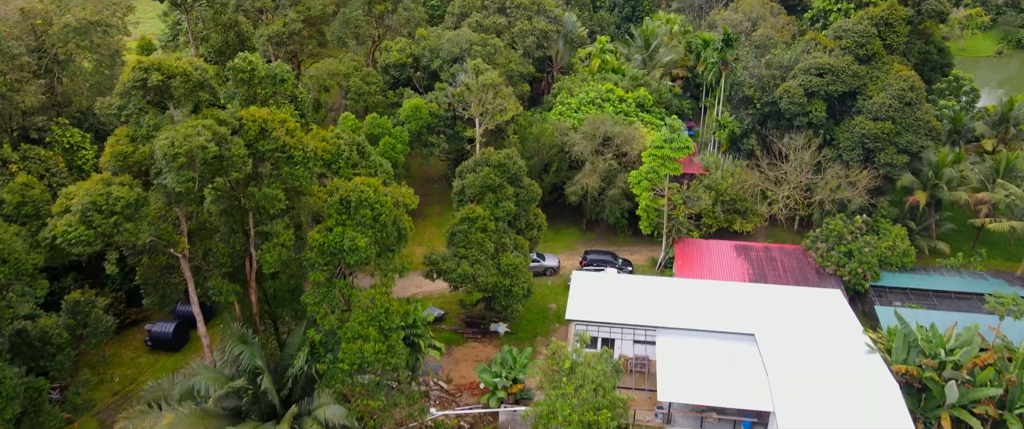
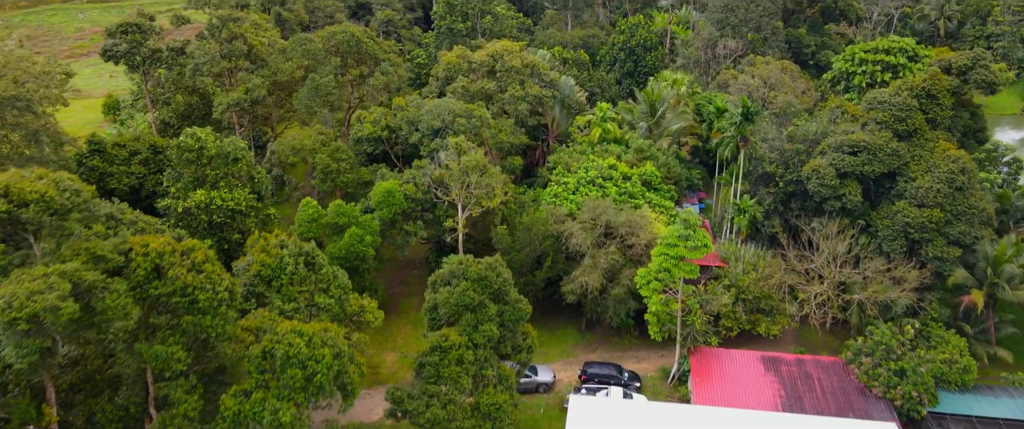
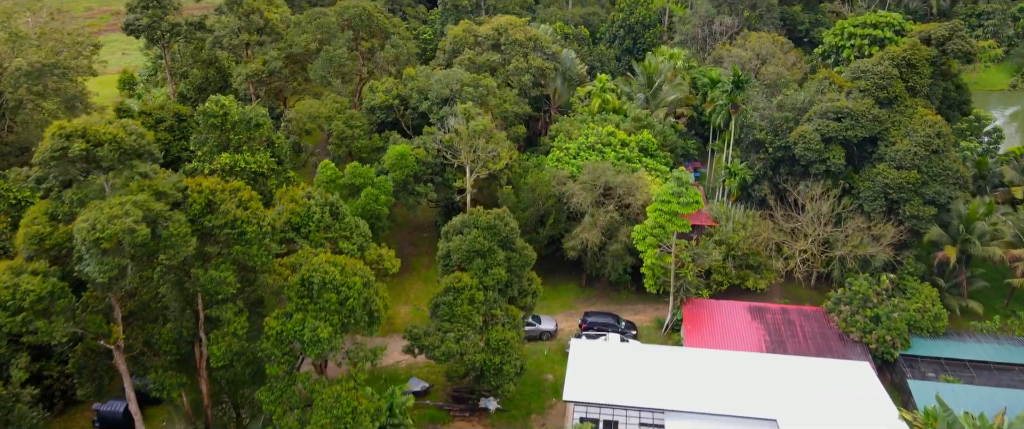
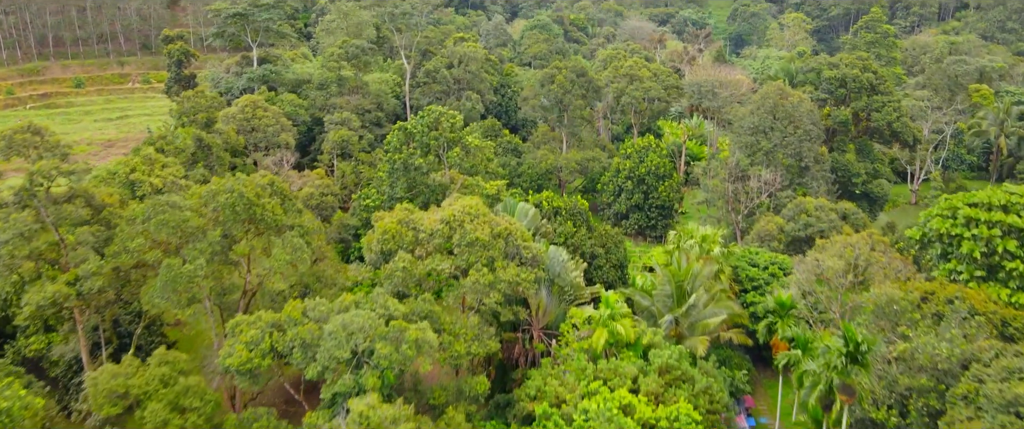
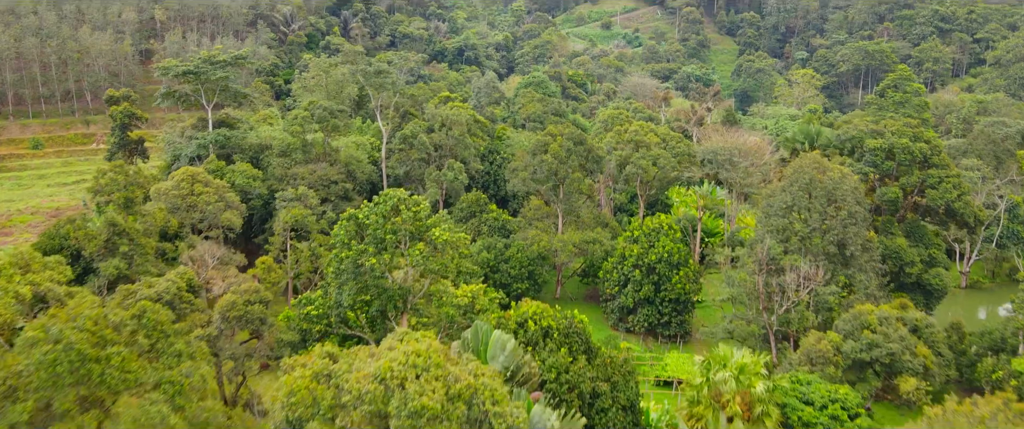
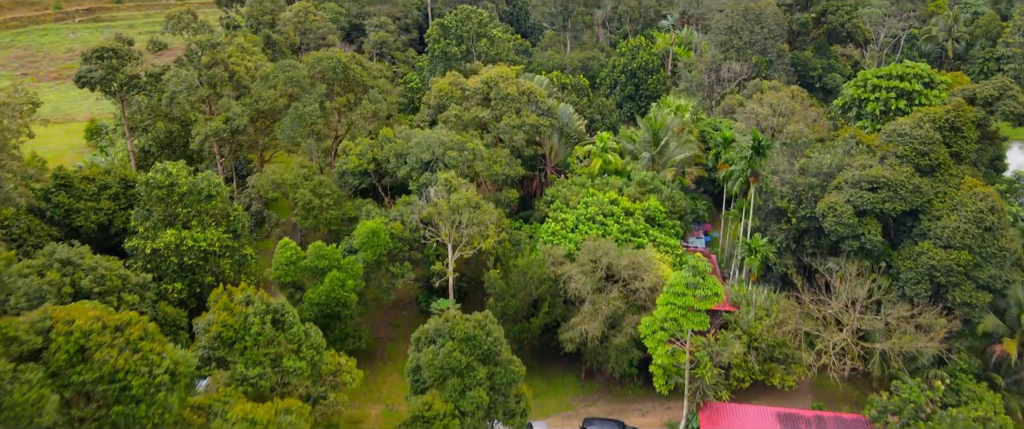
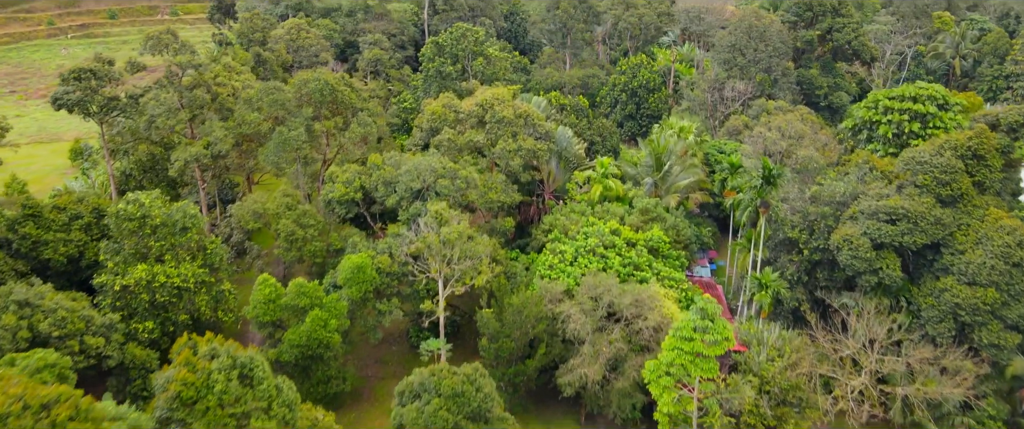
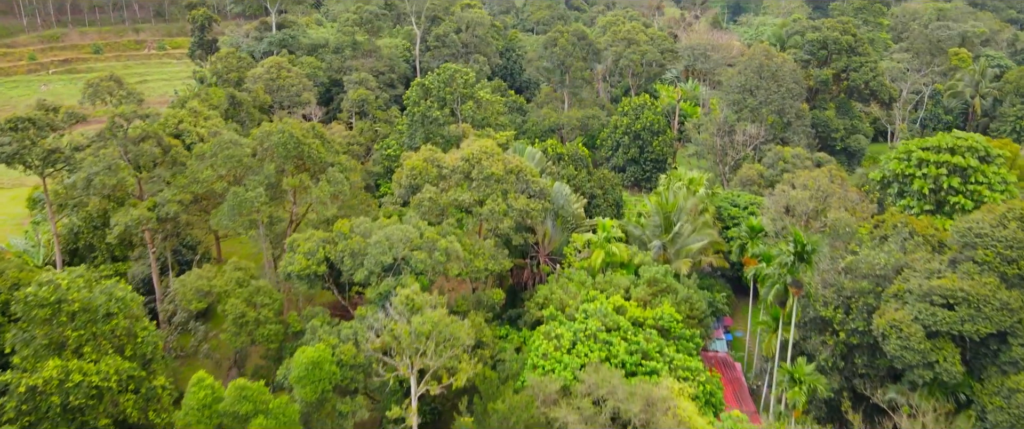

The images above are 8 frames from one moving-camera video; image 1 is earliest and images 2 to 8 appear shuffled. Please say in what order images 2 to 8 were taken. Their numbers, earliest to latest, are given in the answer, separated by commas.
3, 2, 6, 7, 8, 4, 5
